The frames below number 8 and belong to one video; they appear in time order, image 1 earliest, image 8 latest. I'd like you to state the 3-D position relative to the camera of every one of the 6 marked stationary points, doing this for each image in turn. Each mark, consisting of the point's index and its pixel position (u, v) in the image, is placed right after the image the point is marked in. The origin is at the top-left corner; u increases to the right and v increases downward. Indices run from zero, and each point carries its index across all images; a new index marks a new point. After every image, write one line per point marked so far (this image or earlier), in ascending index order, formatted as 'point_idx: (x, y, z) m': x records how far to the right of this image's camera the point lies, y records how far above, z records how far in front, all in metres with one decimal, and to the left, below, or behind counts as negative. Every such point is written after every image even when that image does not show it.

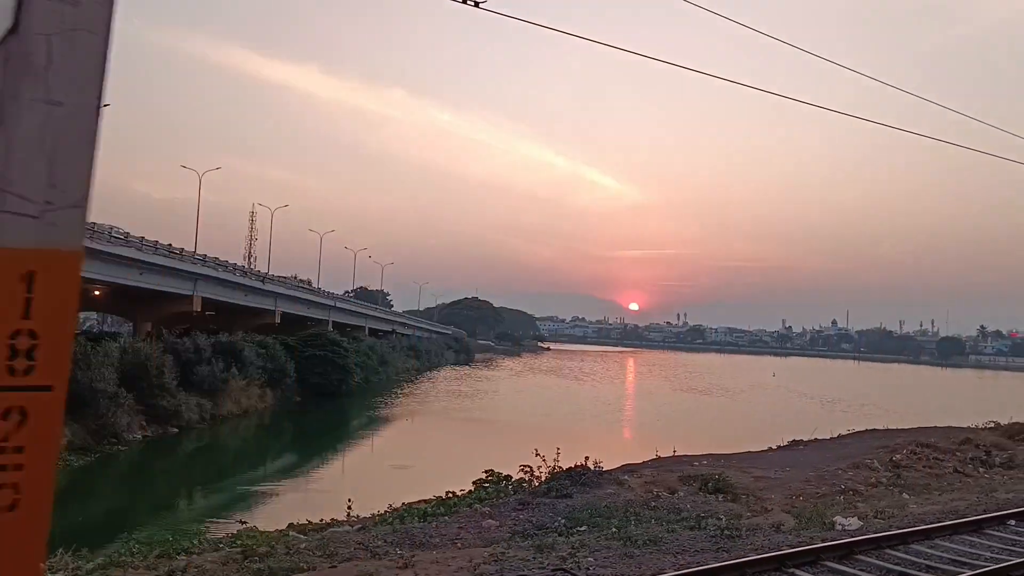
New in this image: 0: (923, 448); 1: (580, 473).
0: (+9.1, -3.5, +16.1) m
1: (+0.9, -2.6, +10.3) m
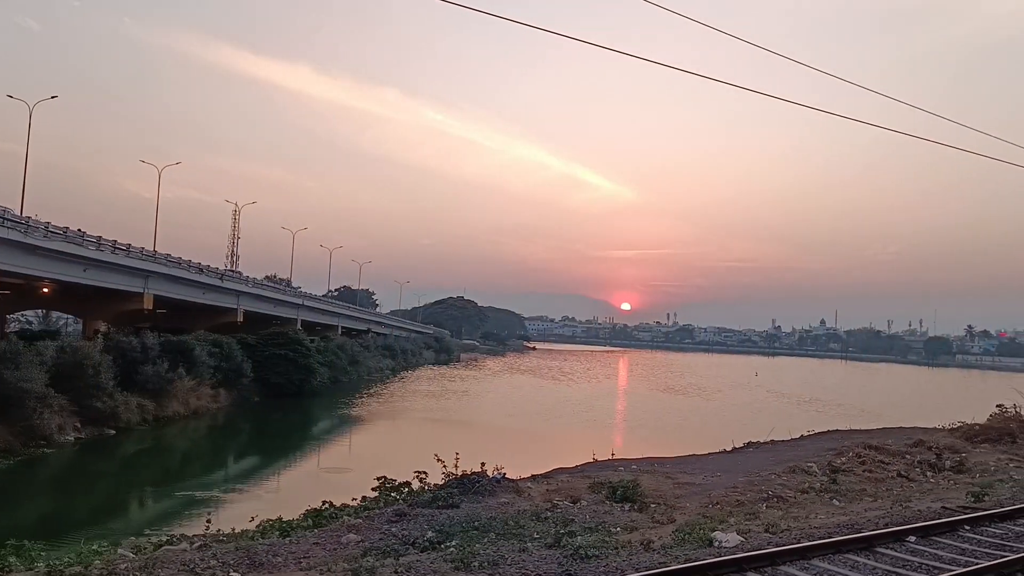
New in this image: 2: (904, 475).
0: (+7.6, -3.4, +15.4) m
1: (-0.5, -2.5, +9.6) m
2: (+7.3, -3.5, +13.5) m
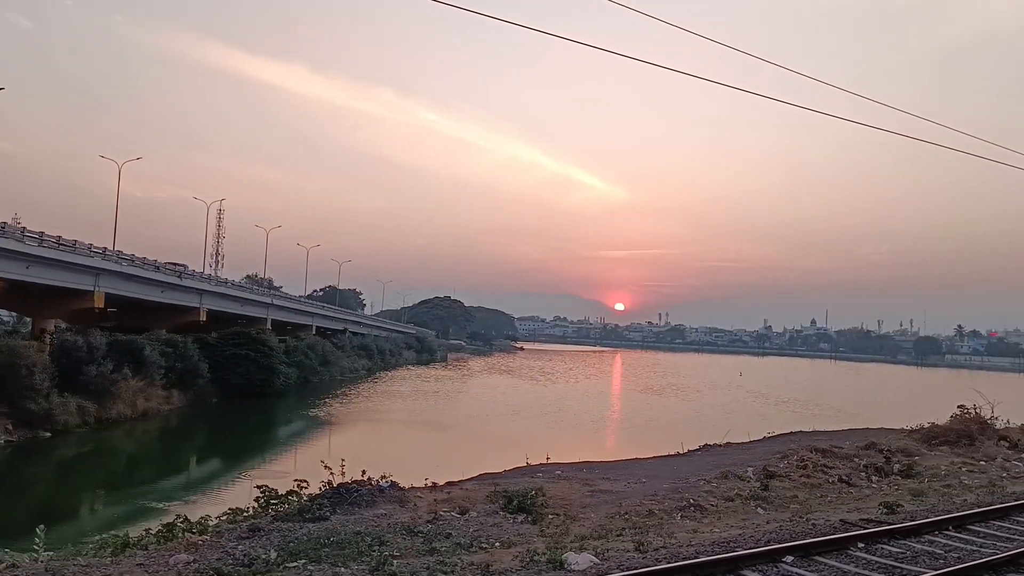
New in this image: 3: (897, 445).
0: (+6.2, -3.4, +14.7) m
1: (-1.9, -2.4, +8.8) m
2: (+5.9, -3.4, +12.8) m
3: (+8.6, -3.5, +16.3) m
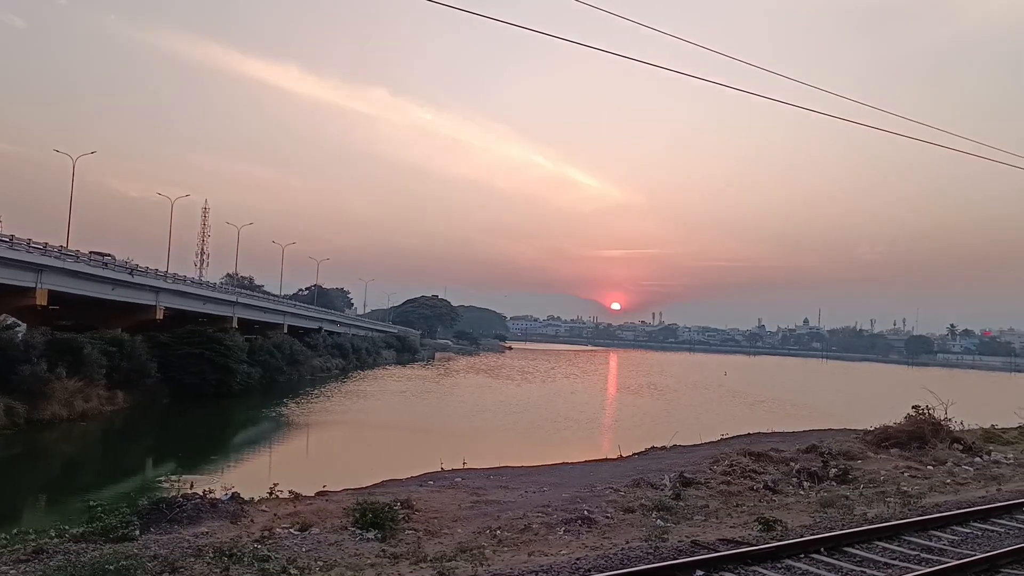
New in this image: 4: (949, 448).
0: (+4.5, -3.2, +13.8) m
1: (-3.5, -2.3, +7.8) m
2: (+4.2, -3.3, +11.9) m
3: (+6.9, -3.4, +15.4) m
4: (+9.6, -3.6, +16.1) m
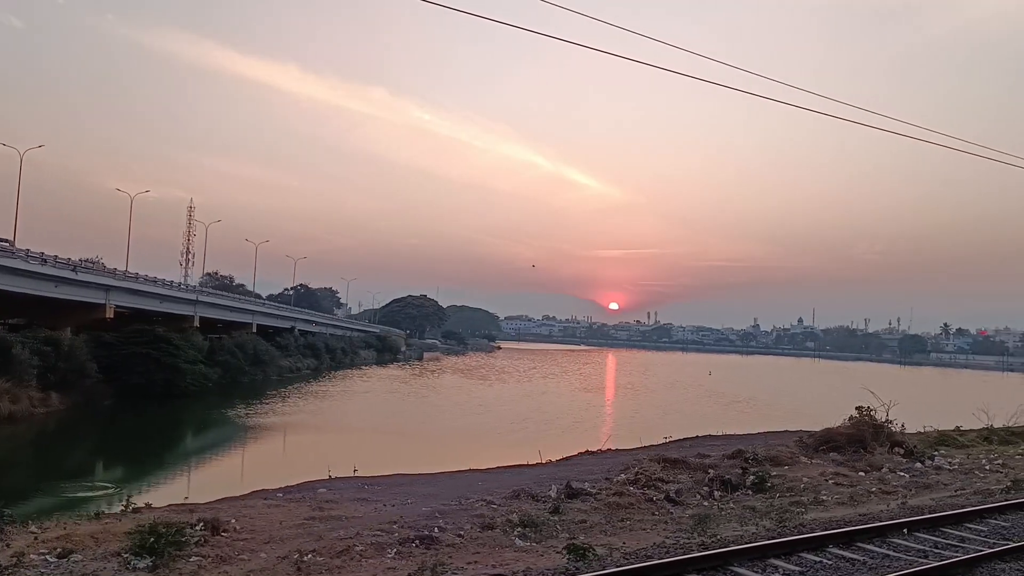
0: (+2.6, -3.1, +12.7) m
1: (-5.4, -2.2, +6.8) m
2: (+2.4, -3.2, +10.9) m
3: (+5.1, -3.2, +14.4) m
4: (+7.8, -3.4, +15.1) m
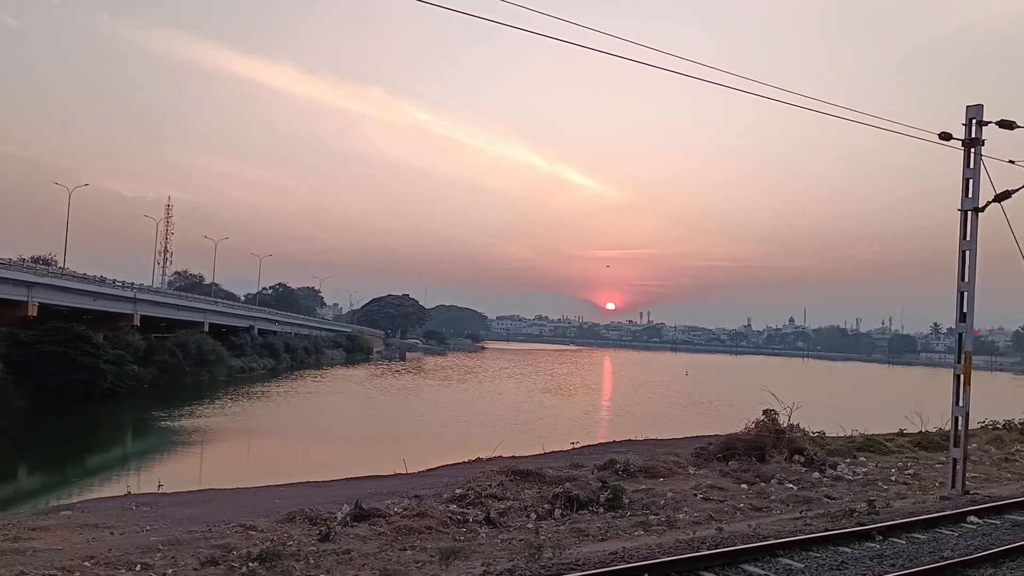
0: (0.0, -2.9, +11.2) m
1: (-8.0, -2.0, +5.2) m
2: (-0.3, -3.0, +9.3) m
3: (+2.4, -3.1, +12.8) m
4: (+5.1, -3.2, +13.6) m
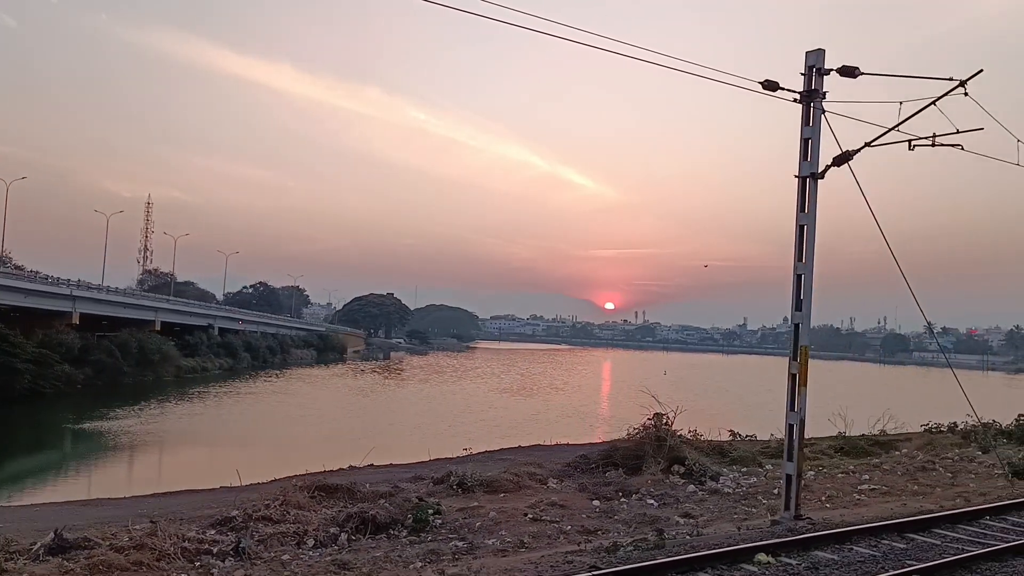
0: (-2.7, -2.7, +9.6) m
1: (-10.6, -1.9, +3.6) m
2: (-3.0, -2.8, +7.8) m
3: (-0.3, -2.9, +11.3) m
4: (+2.4, -3.1, +12.0) m
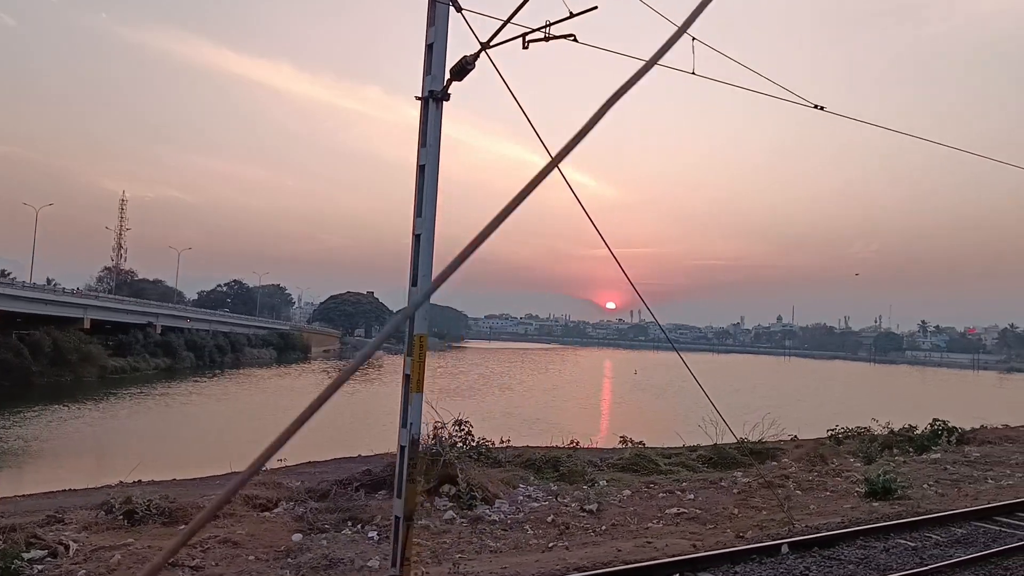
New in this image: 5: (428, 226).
0: (-6.4, -2.5, +7.5) m
1: (-14.3, -1.6, +1.5) m
2: (-6.6, -2.6, +5.6) m
3: (-3.9, -2.6, +9.1) m
4: (-1.2, -2.8, +9.8) m
5: (-0.6, +0.5, +5.4) m
